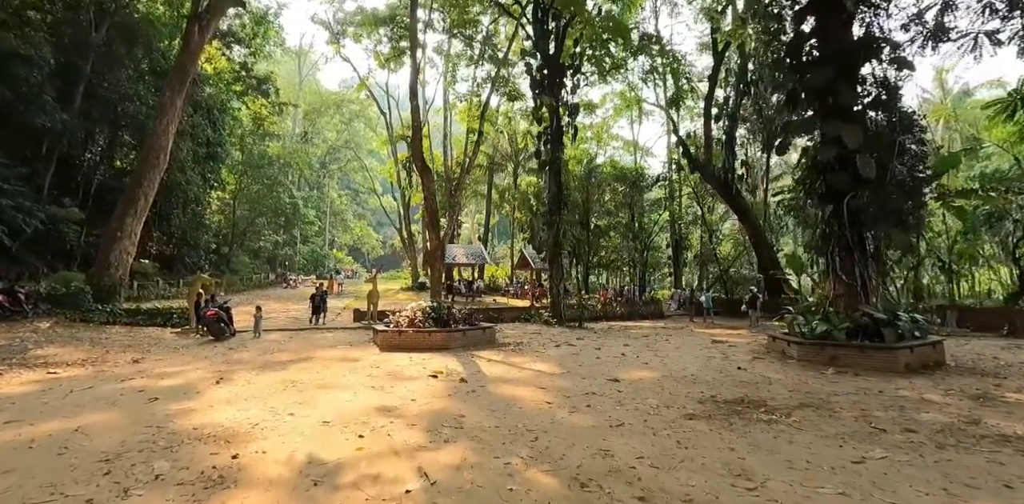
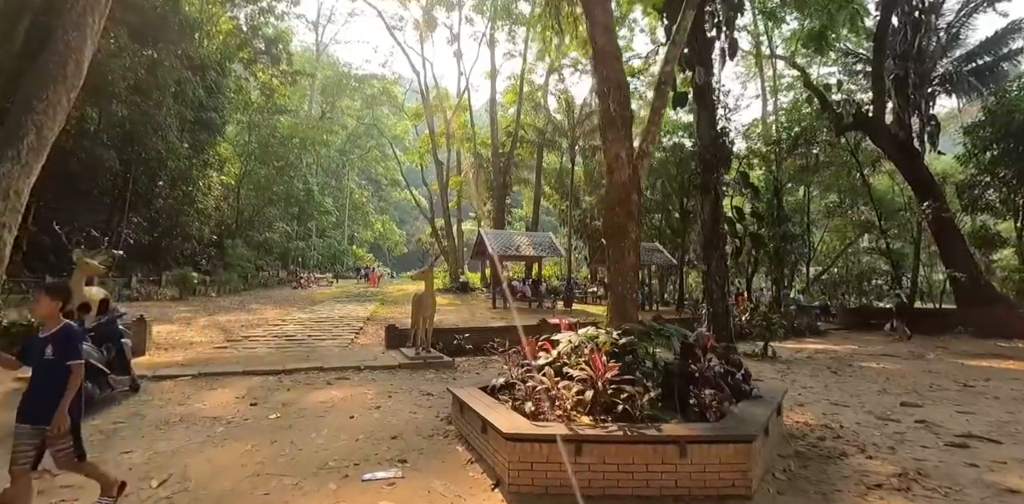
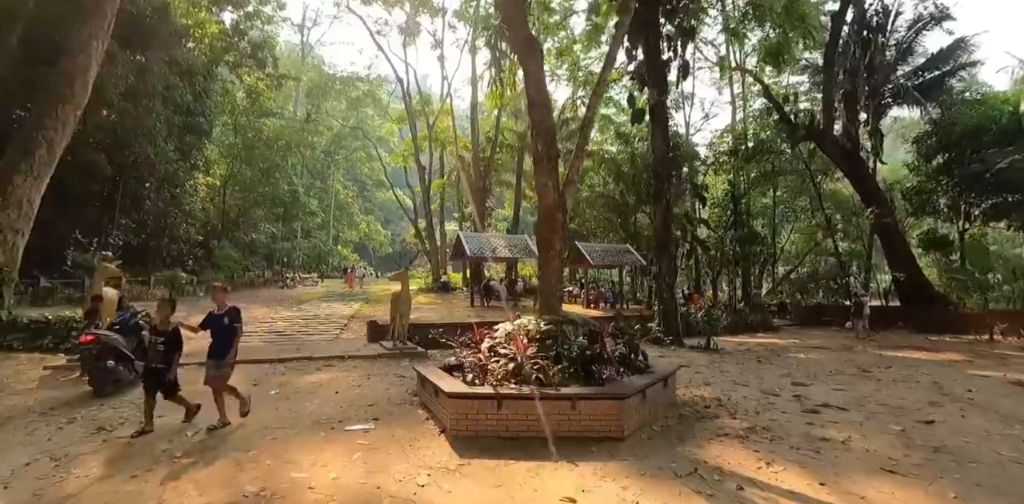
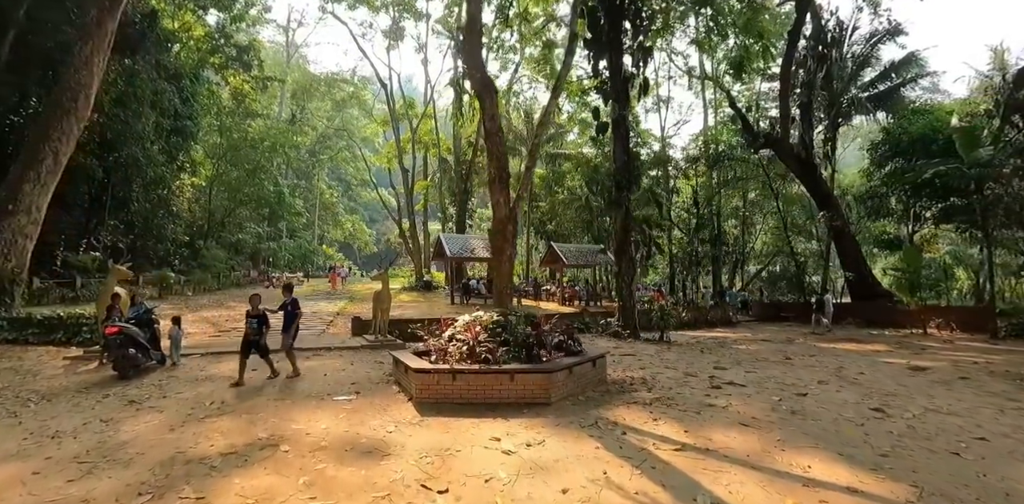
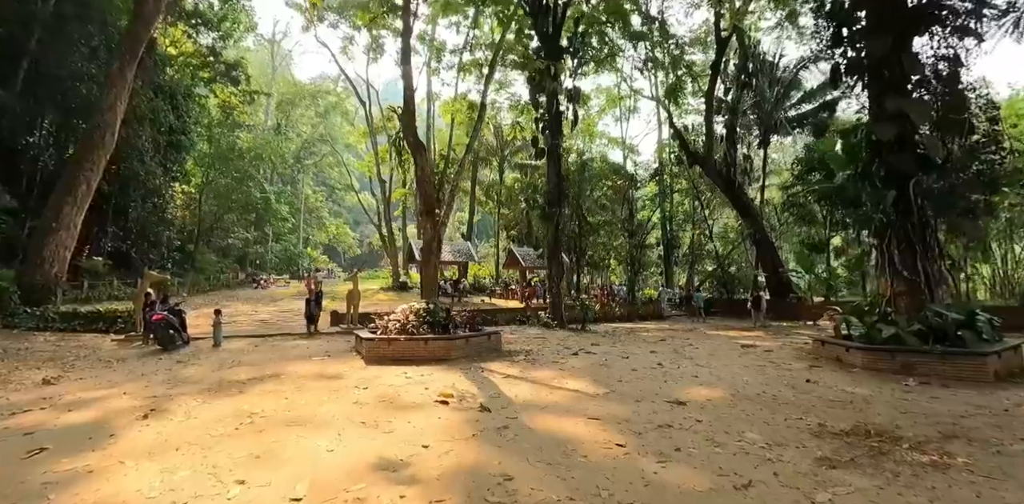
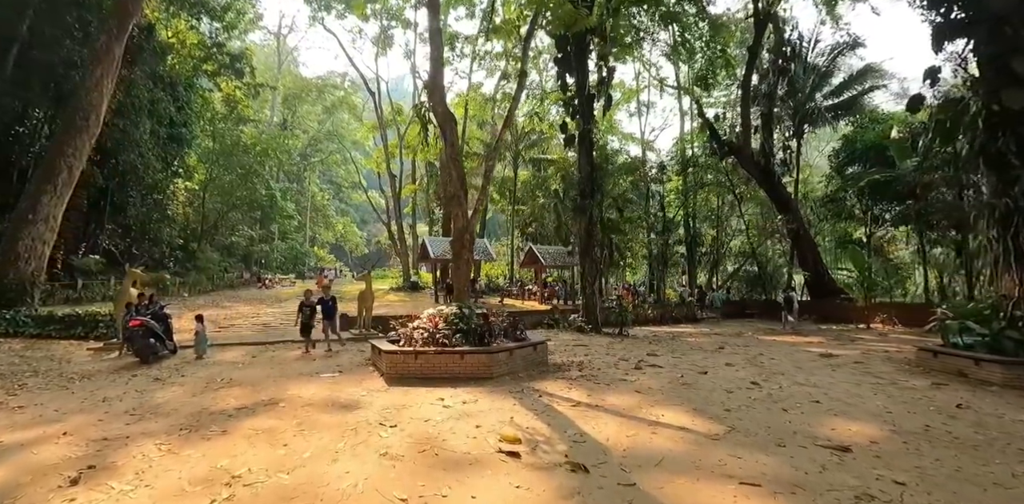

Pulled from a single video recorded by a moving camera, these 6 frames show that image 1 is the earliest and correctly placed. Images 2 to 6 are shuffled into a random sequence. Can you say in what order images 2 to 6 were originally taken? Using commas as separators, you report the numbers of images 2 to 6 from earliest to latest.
5, 6, 4, 3, 2
